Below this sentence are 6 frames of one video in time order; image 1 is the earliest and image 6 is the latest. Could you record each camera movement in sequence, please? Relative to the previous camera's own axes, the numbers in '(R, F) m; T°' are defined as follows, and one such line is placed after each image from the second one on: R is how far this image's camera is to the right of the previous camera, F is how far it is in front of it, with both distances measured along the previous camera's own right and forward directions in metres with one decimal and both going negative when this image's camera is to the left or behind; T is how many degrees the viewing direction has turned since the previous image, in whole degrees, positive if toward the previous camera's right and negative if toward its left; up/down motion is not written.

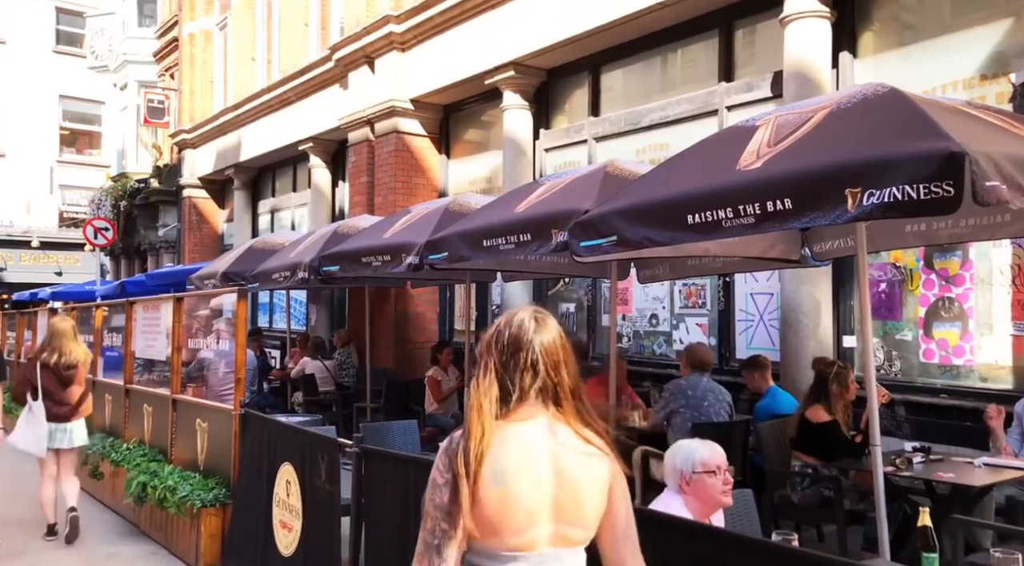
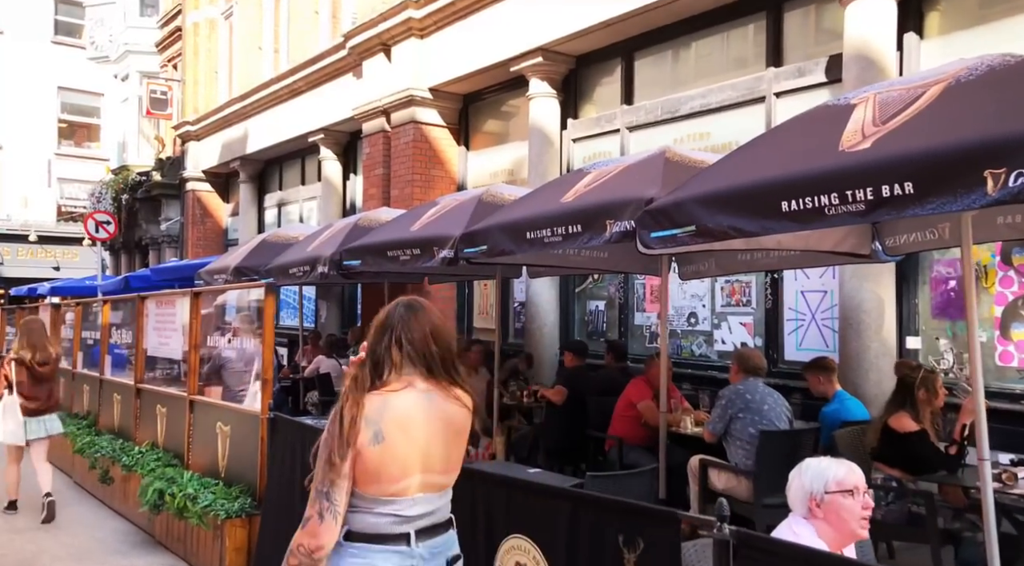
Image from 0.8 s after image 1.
(-0.3, +0.5) m; 0°
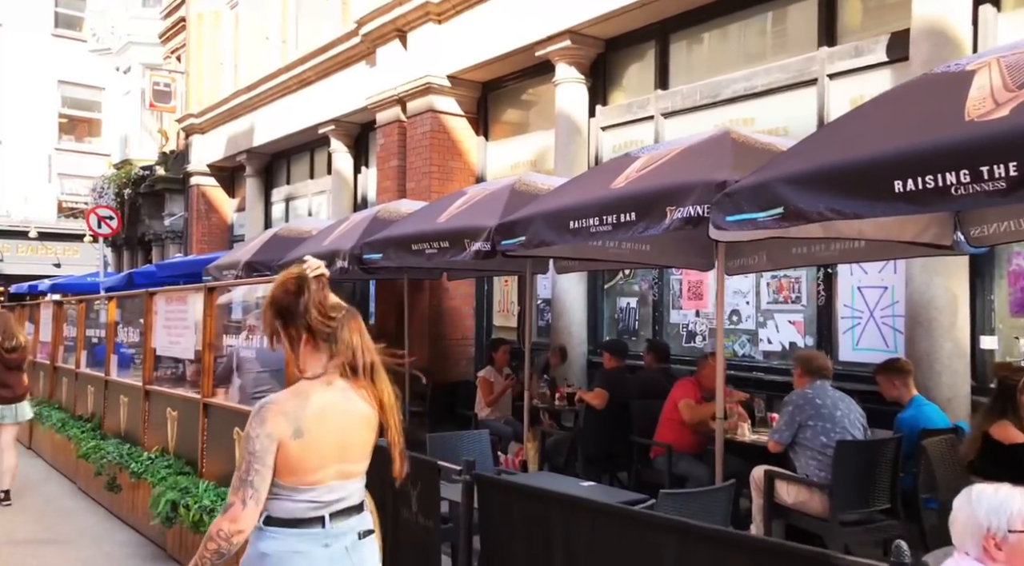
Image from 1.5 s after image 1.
(-0.3, +0.5) m; 0°
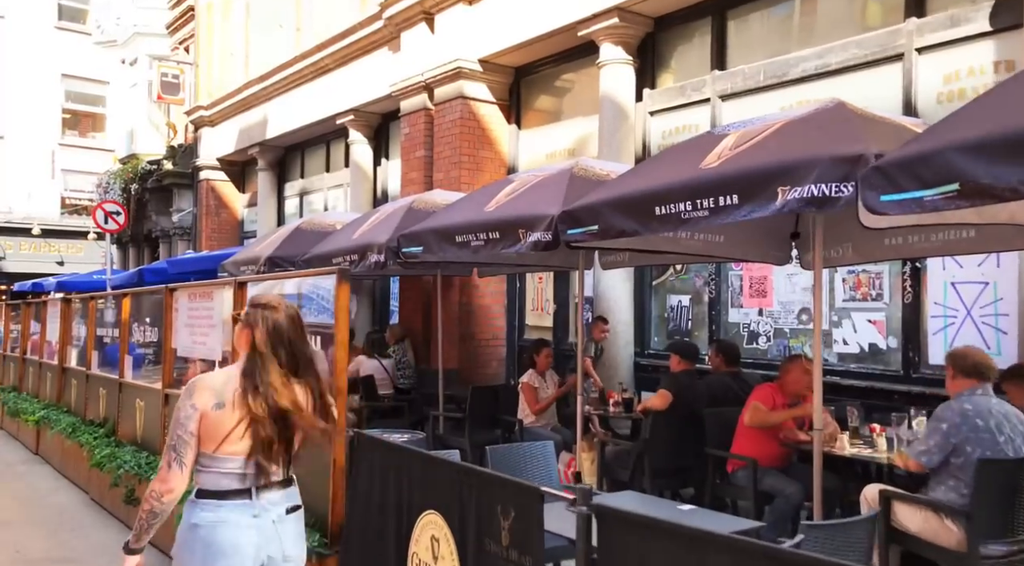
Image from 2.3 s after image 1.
(-0.4, +0.7) m; 0°
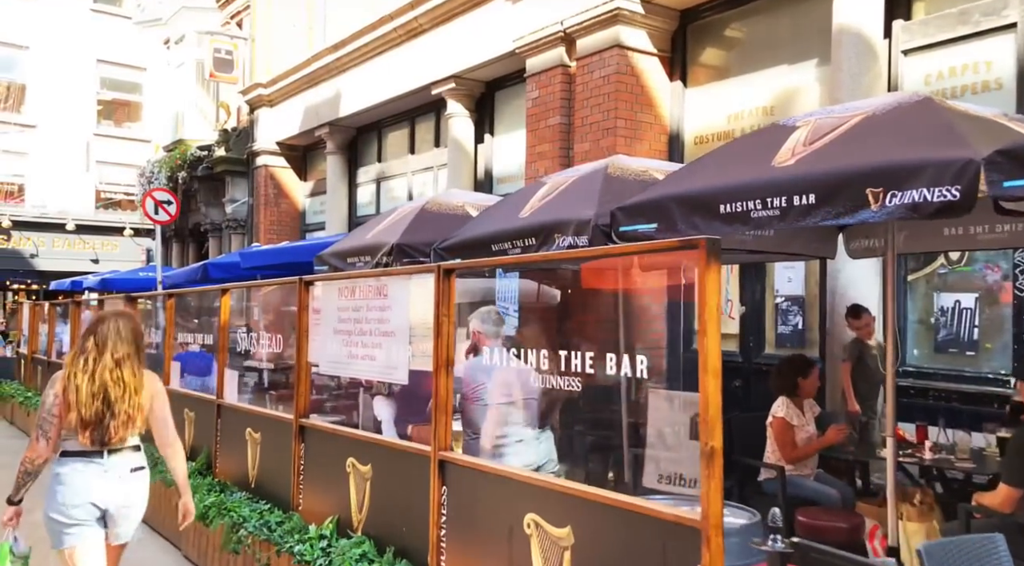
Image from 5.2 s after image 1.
(-1.5, +2.2) m; -1°
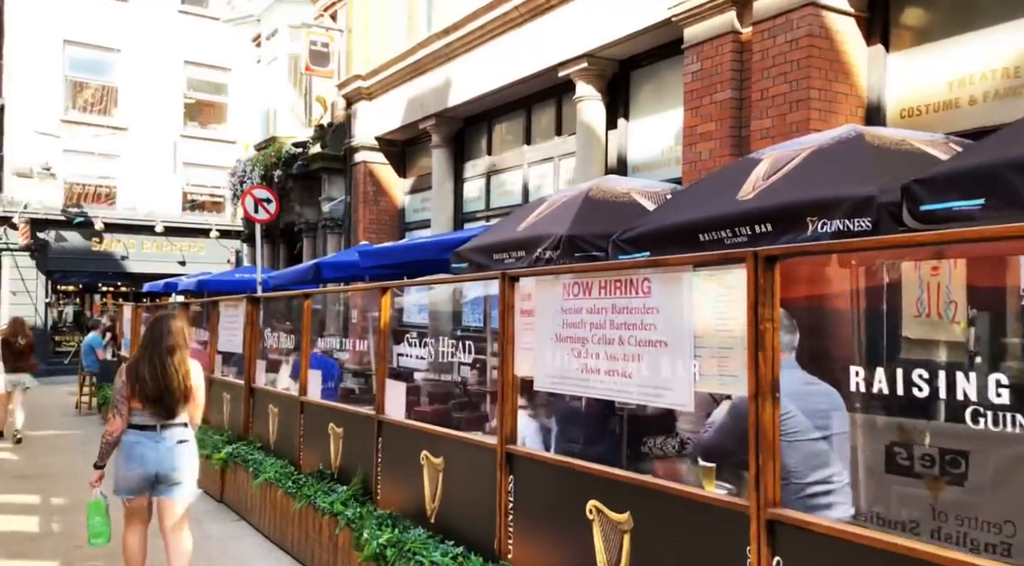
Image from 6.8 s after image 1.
(-1.0, +1.1) m; -4°
